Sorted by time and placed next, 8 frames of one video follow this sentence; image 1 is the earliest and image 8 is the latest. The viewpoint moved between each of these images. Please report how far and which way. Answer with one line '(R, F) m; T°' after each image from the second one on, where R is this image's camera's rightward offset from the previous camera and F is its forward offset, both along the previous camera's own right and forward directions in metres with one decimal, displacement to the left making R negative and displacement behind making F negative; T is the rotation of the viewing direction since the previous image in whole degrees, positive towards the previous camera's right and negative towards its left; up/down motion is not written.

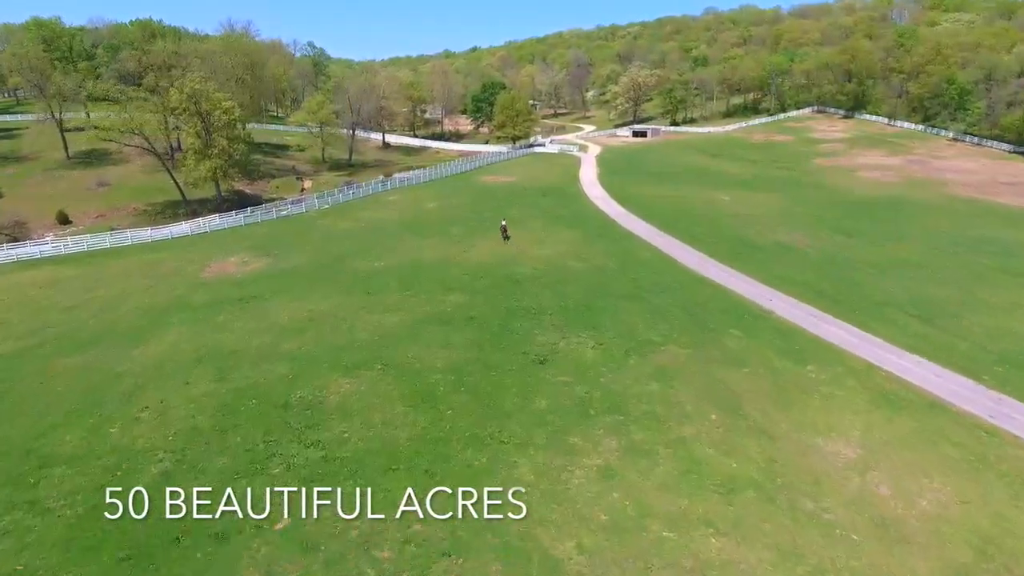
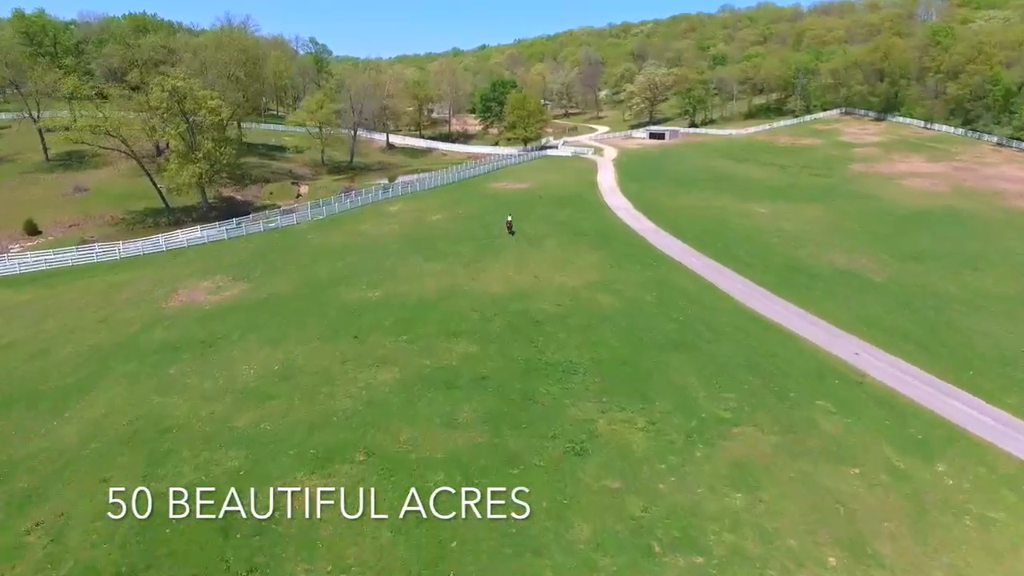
(-0.6, +6.0) m; -1°
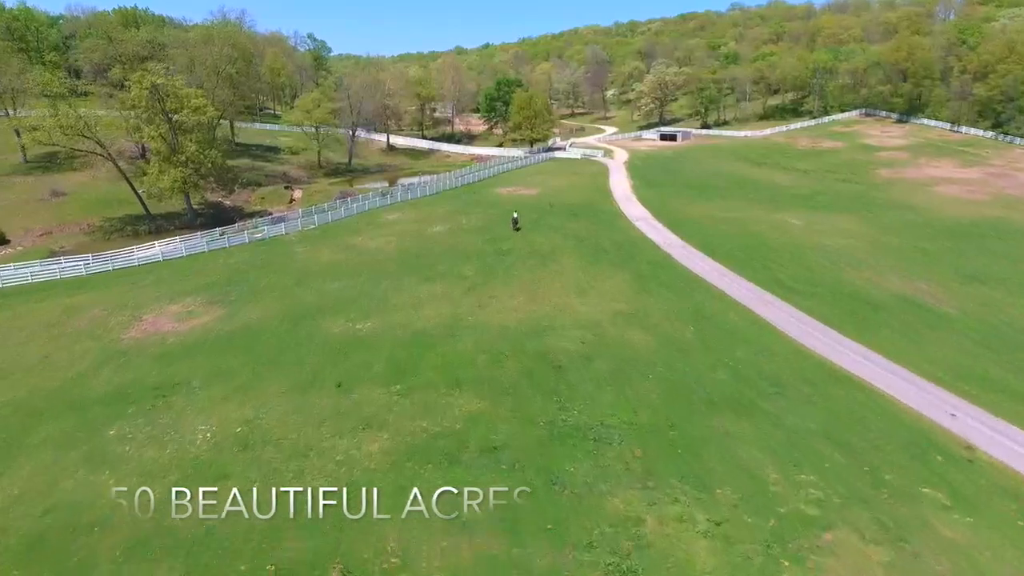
(-0.5, +4.6) m; 0°
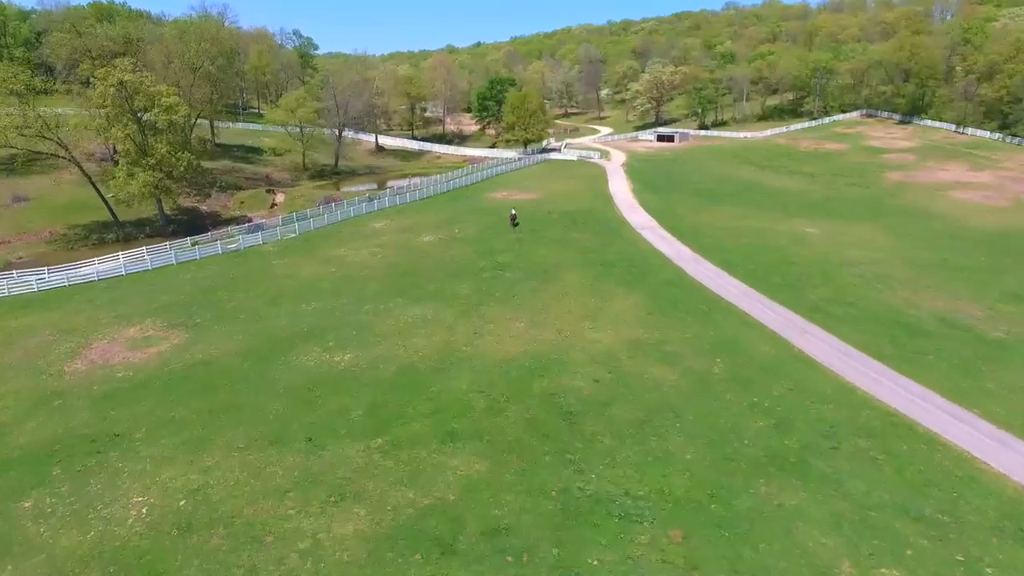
(-0.4, +3.5) m; +1°
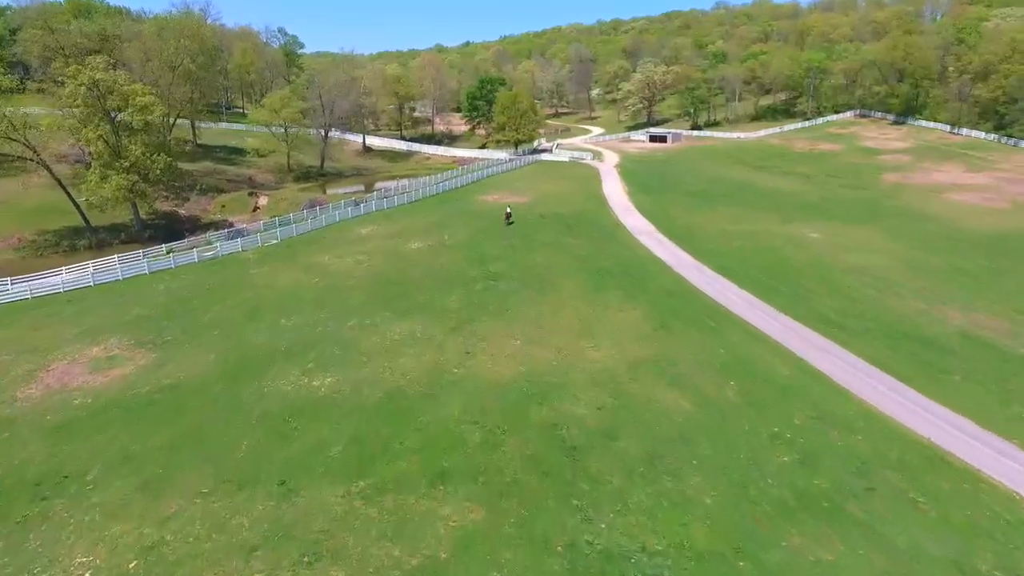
(-0.2, +1.9) m; +1°
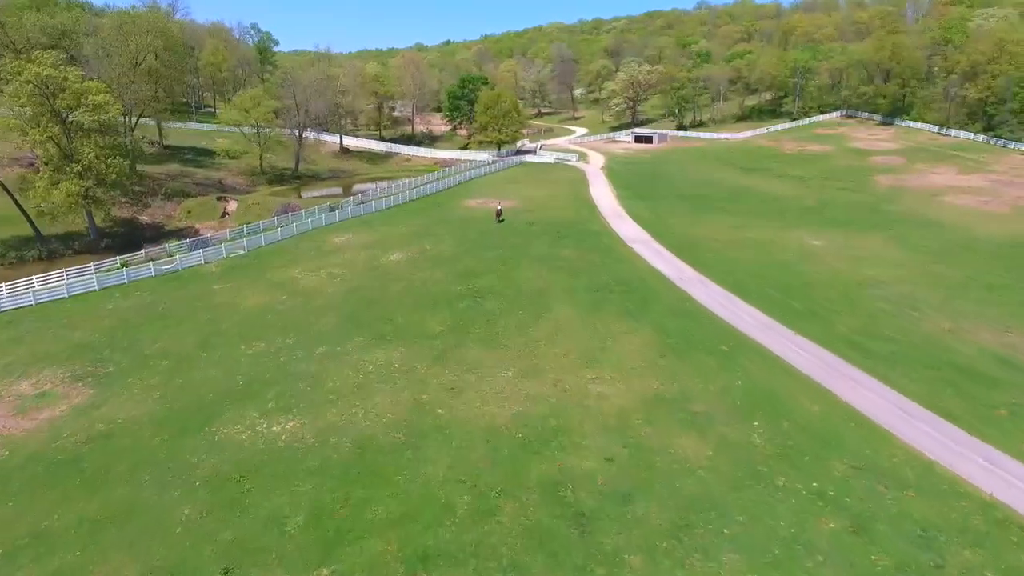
(-0.3, +3.0) m; +2°
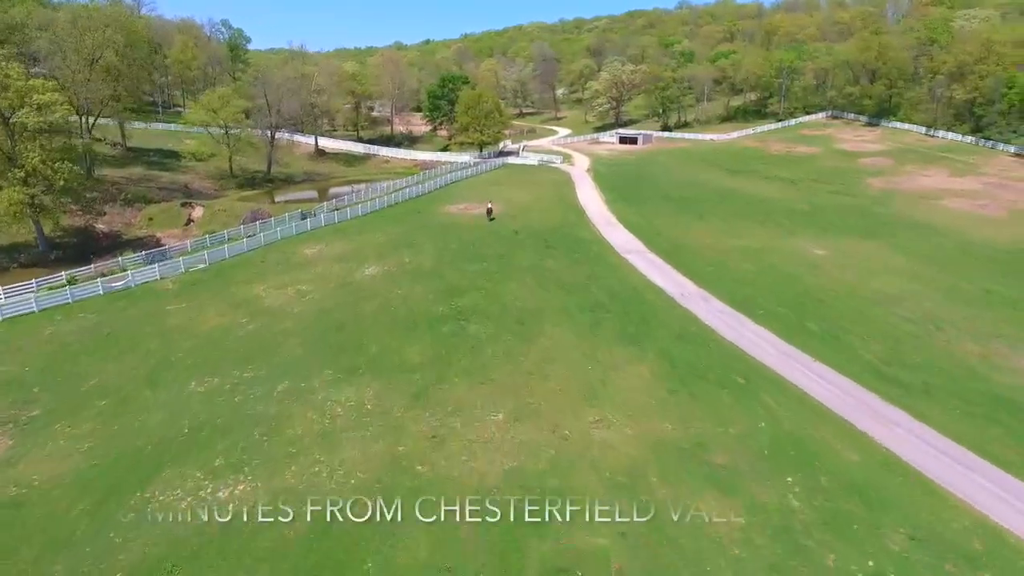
(-0.3, +2.9) m; +2°
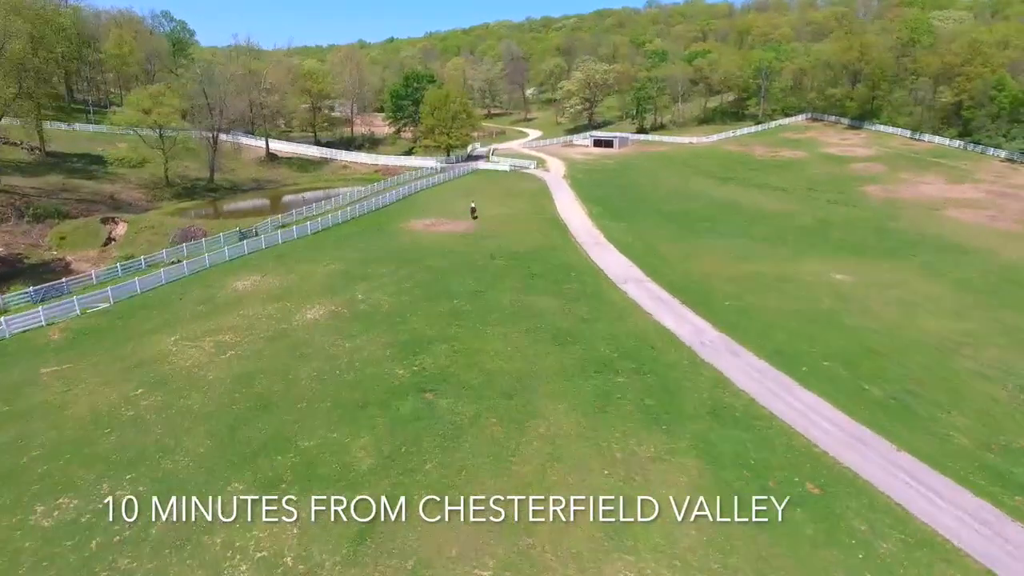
(-0.4, +6.3) m; +3°
